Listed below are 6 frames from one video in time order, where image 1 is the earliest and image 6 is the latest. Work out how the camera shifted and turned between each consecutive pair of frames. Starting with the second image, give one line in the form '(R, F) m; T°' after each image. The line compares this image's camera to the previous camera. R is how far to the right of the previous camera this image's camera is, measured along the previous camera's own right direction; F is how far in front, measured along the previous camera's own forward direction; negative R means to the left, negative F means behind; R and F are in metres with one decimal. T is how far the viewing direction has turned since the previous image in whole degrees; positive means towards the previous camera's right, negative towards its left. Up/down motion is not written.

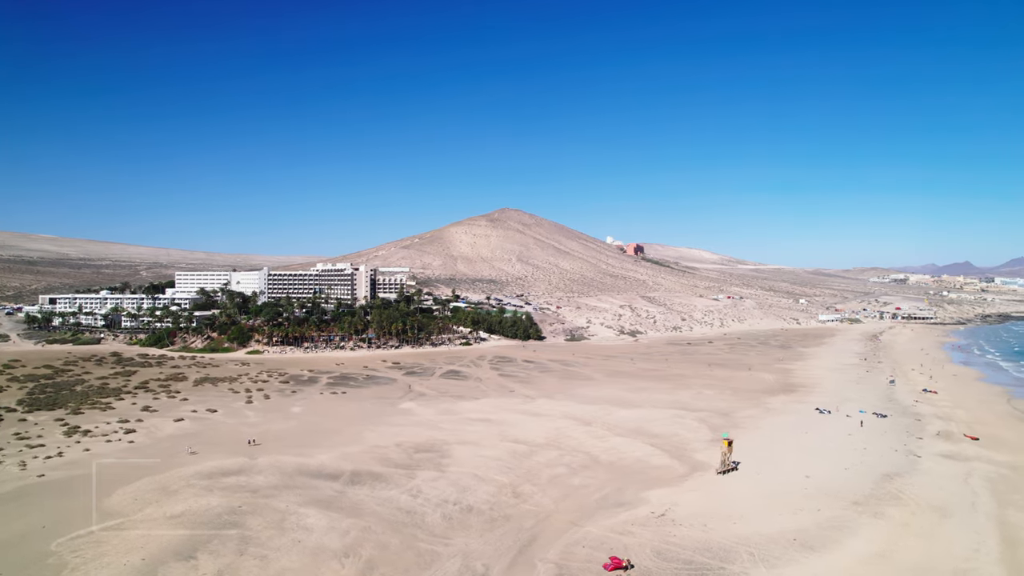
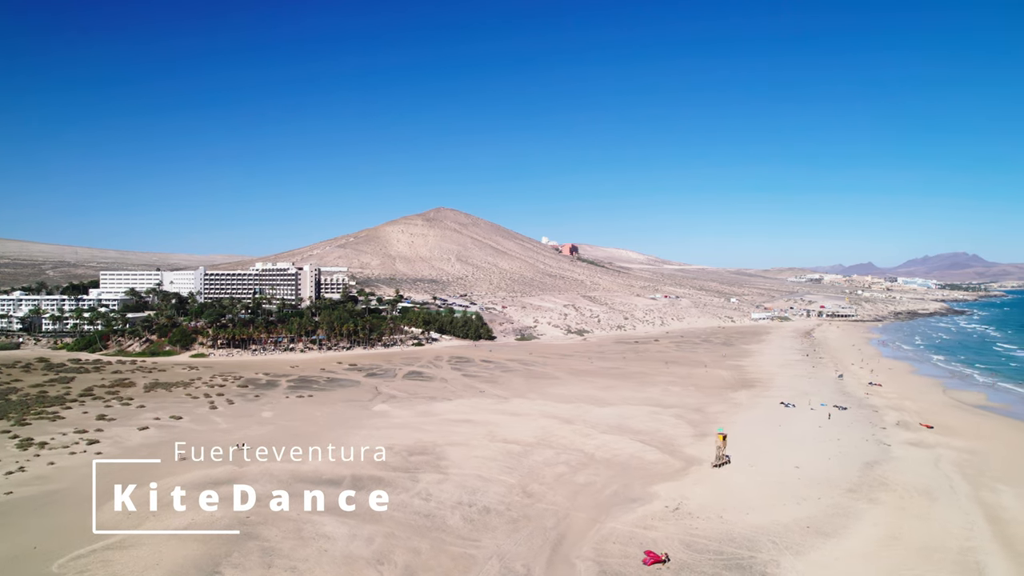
(-1.8, +0.1) m; +5°
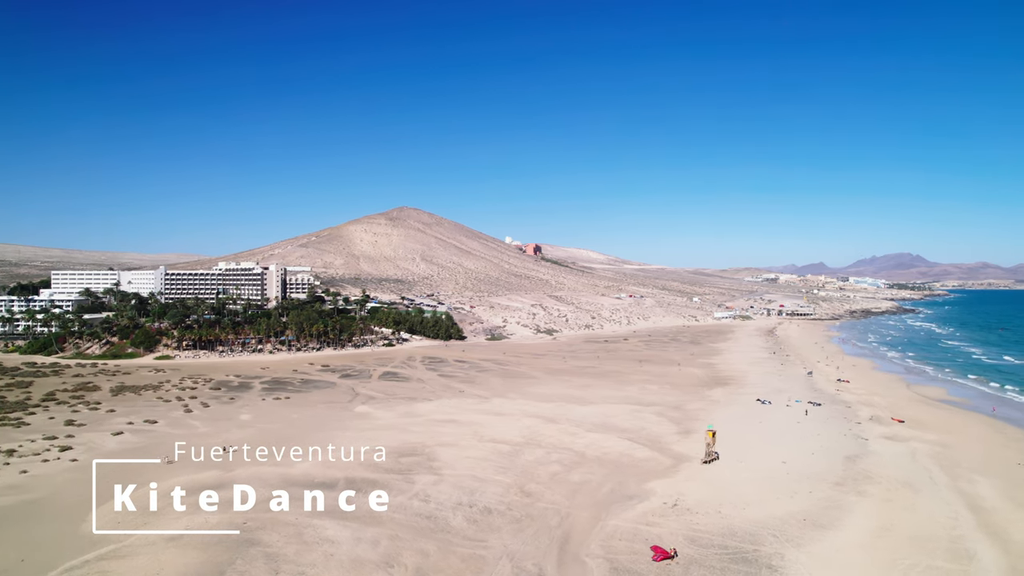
(-0.8, 0.0) m; +3°
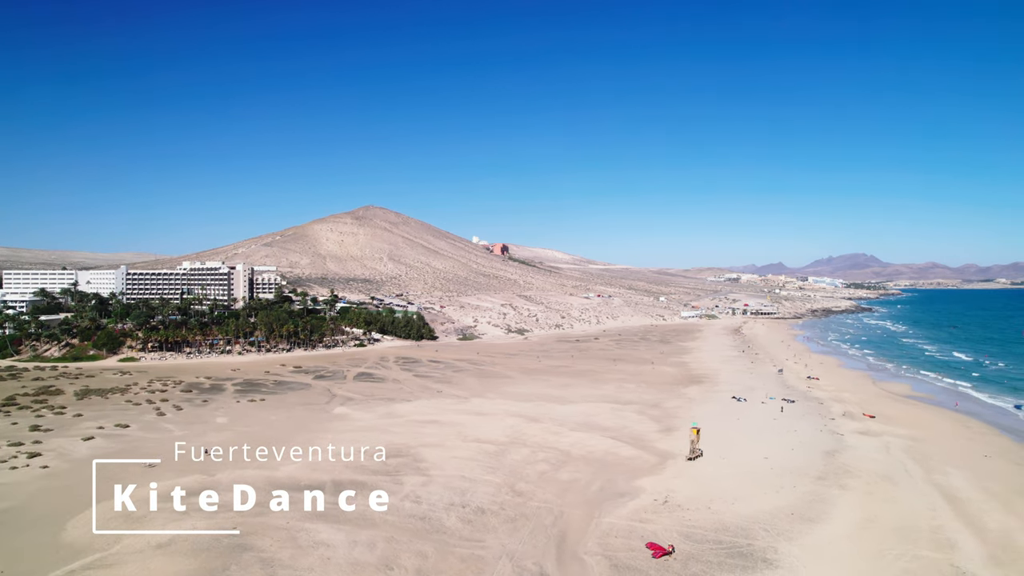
(-0.6, 0.0) m; +3°
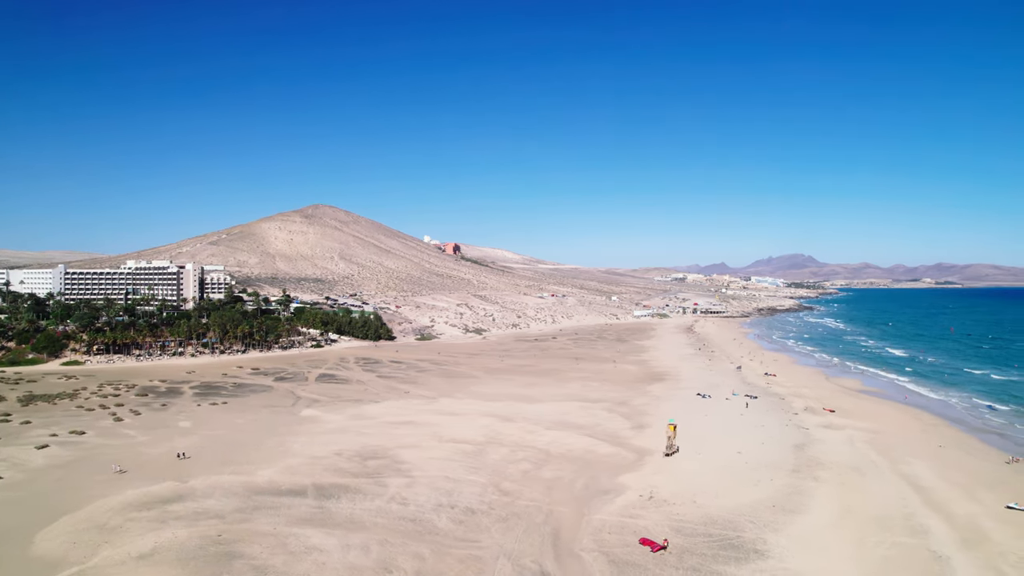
(-0.8, 0.0) m; +4°
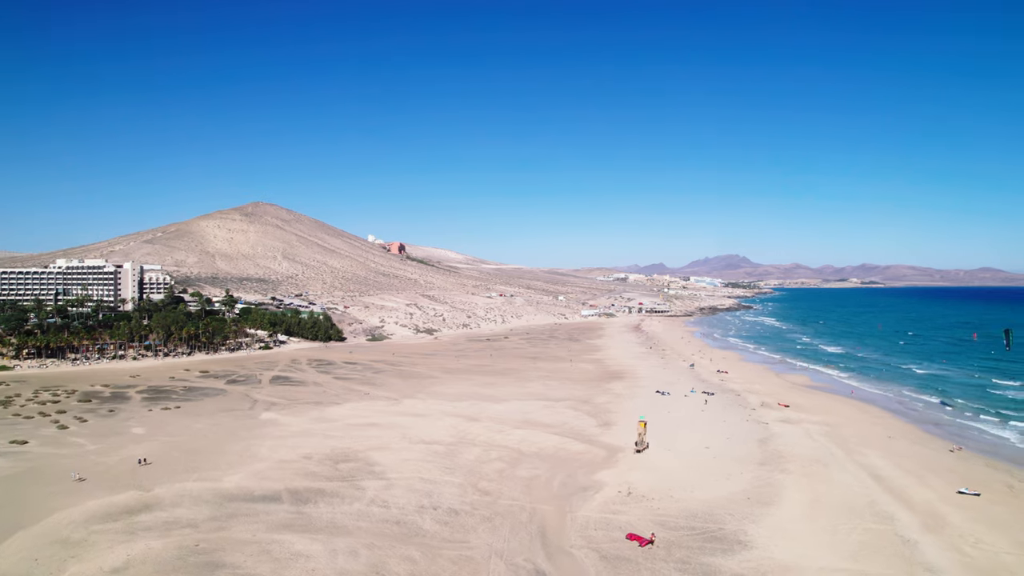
(-0.8, 0.0) m; +5°
